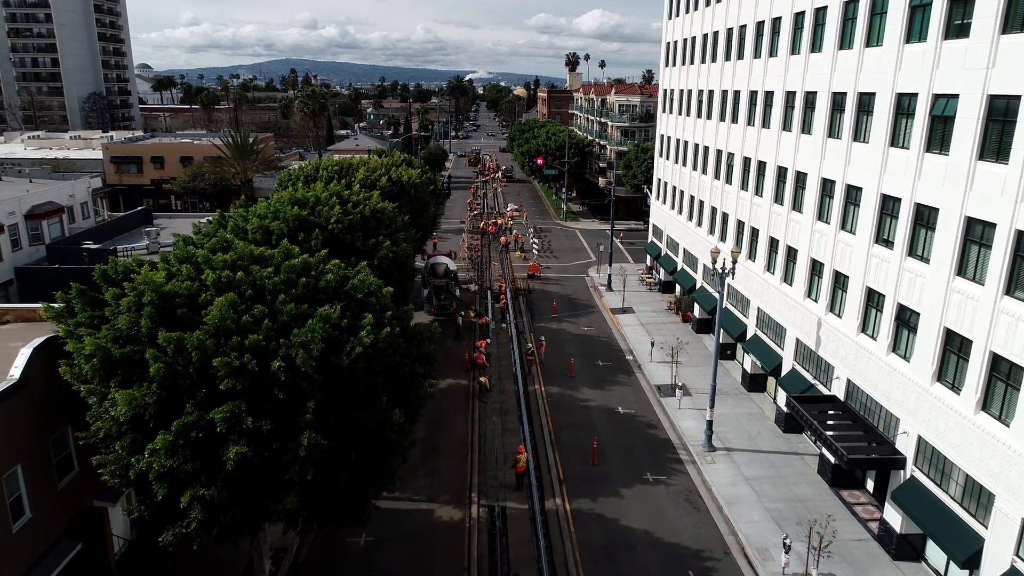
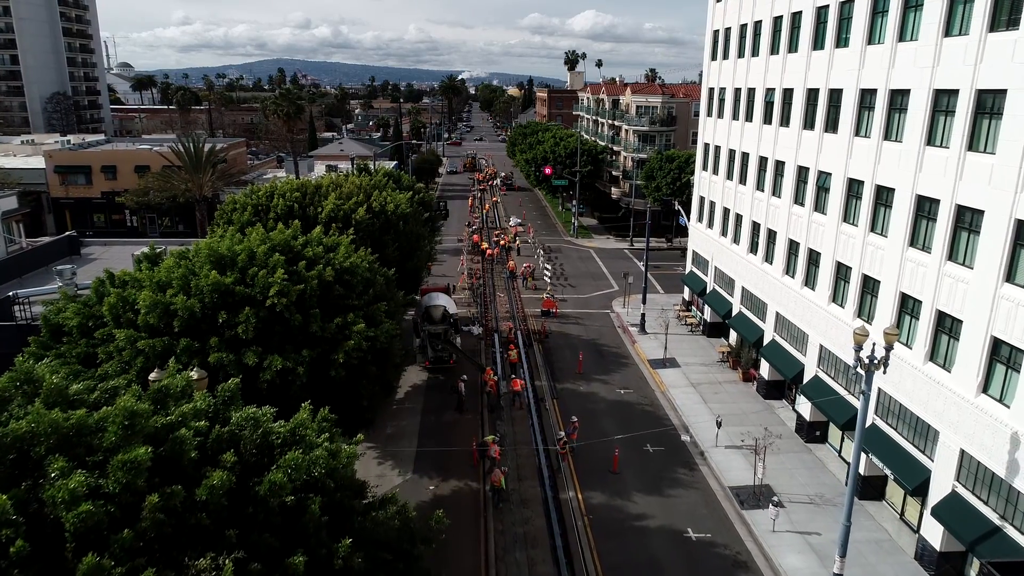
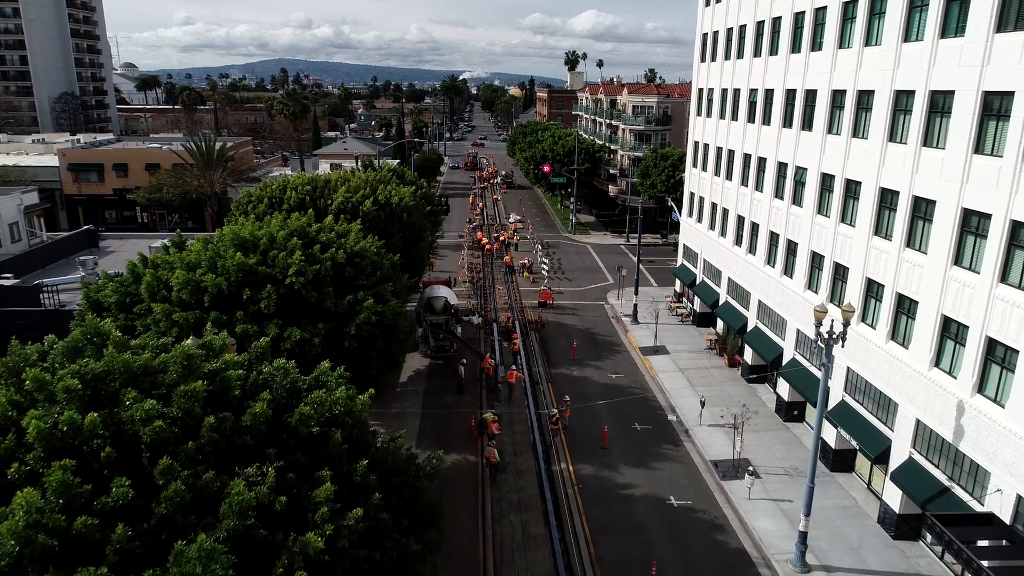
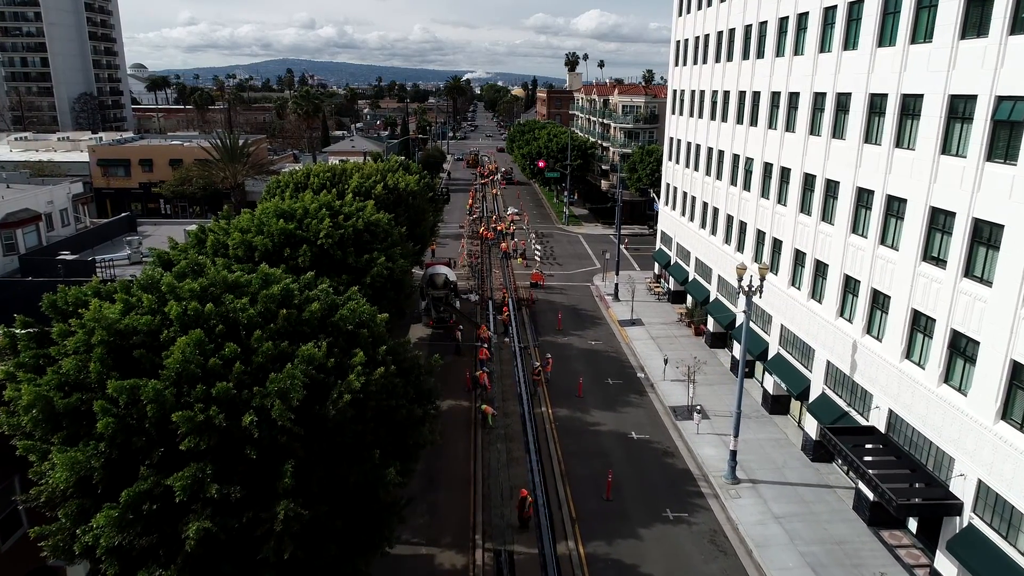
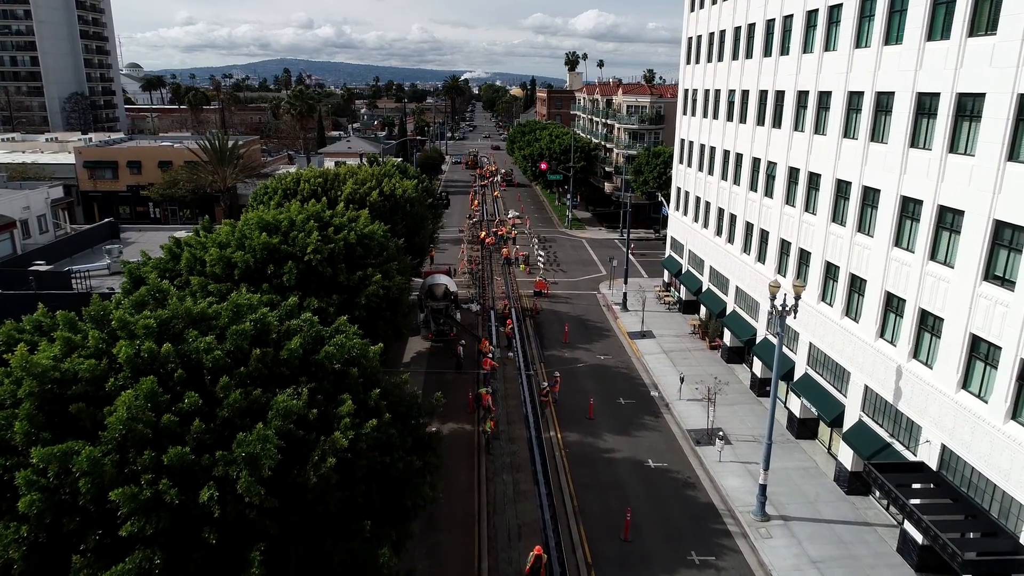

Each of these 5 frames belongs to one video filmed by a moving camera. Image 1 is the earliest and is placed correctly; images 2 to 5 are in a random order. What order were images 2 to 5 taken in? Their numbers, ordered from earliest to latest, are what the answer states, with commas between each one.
4, 5, 3, 2
